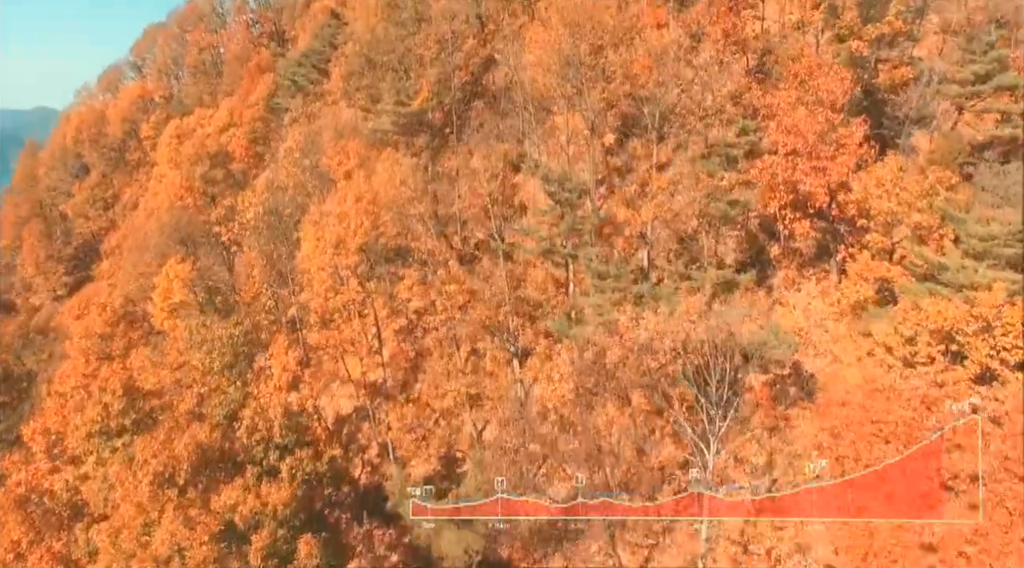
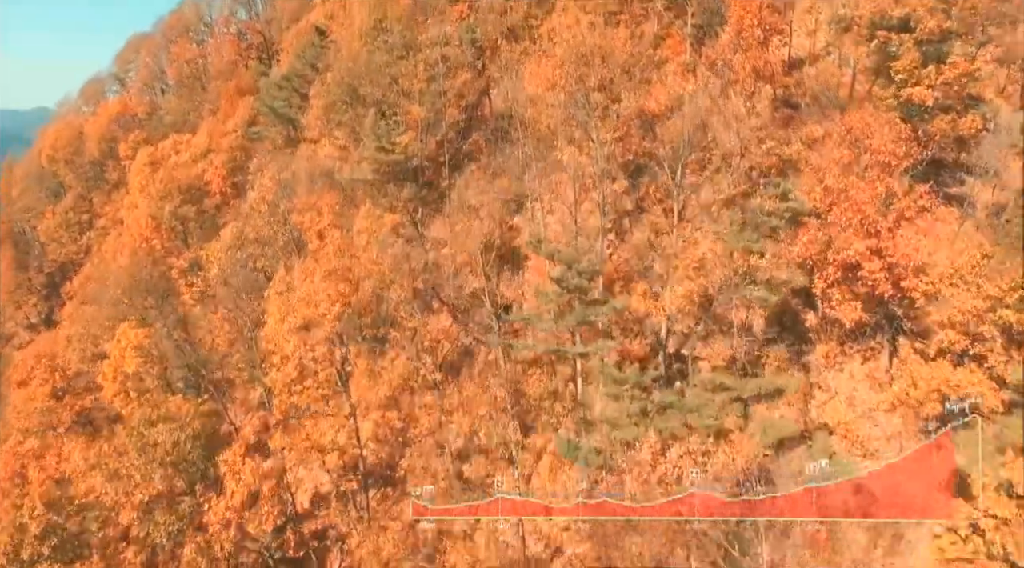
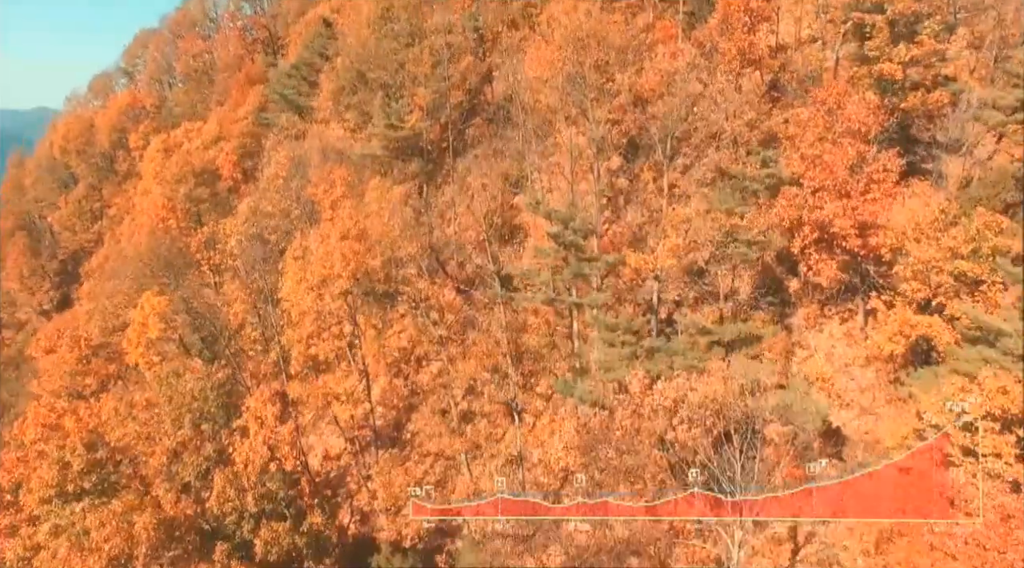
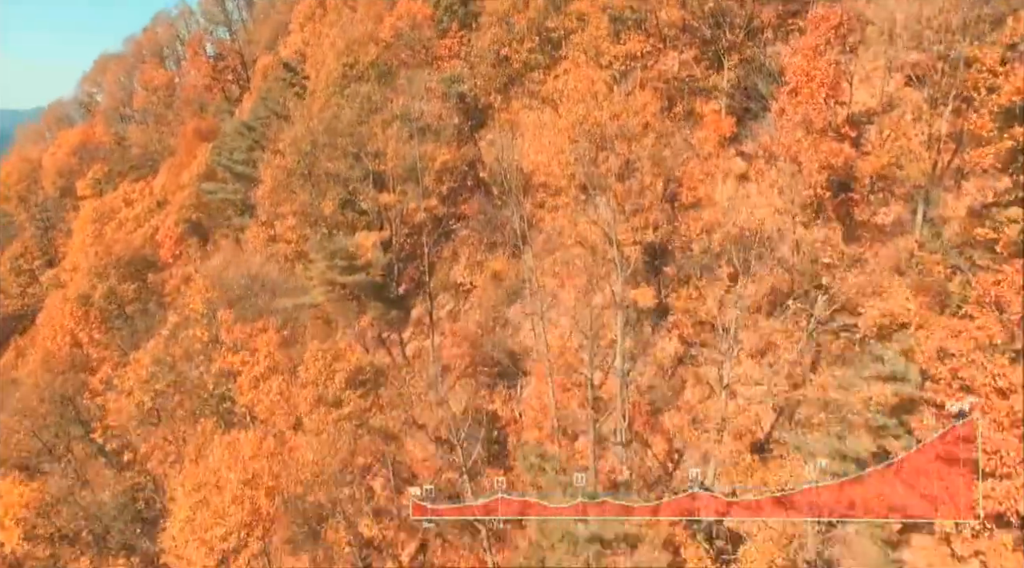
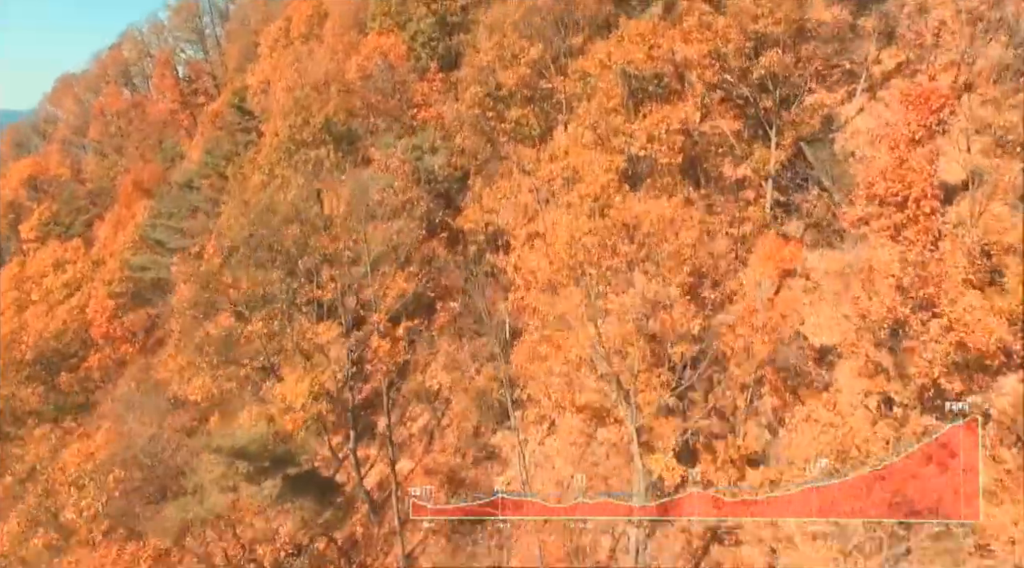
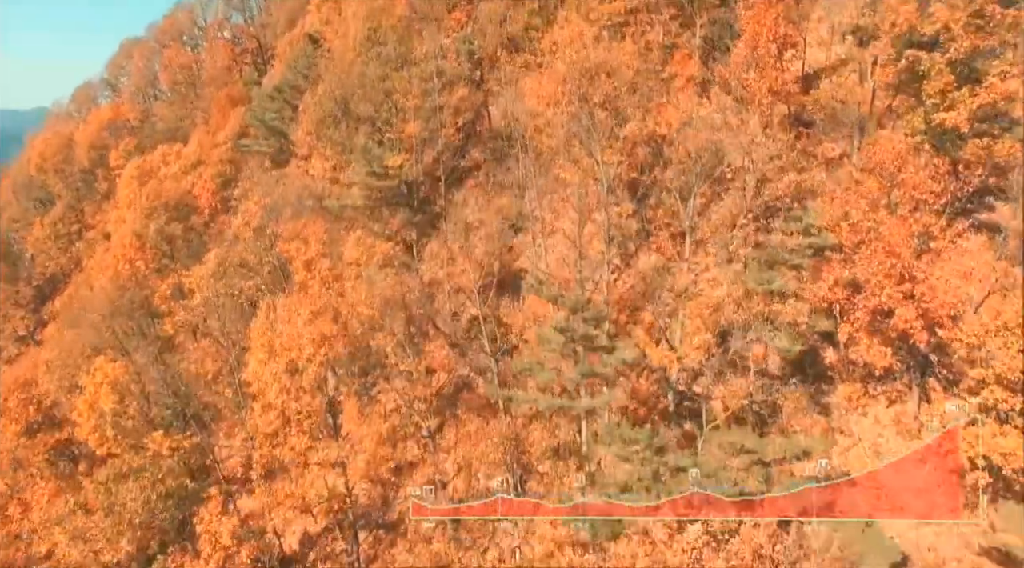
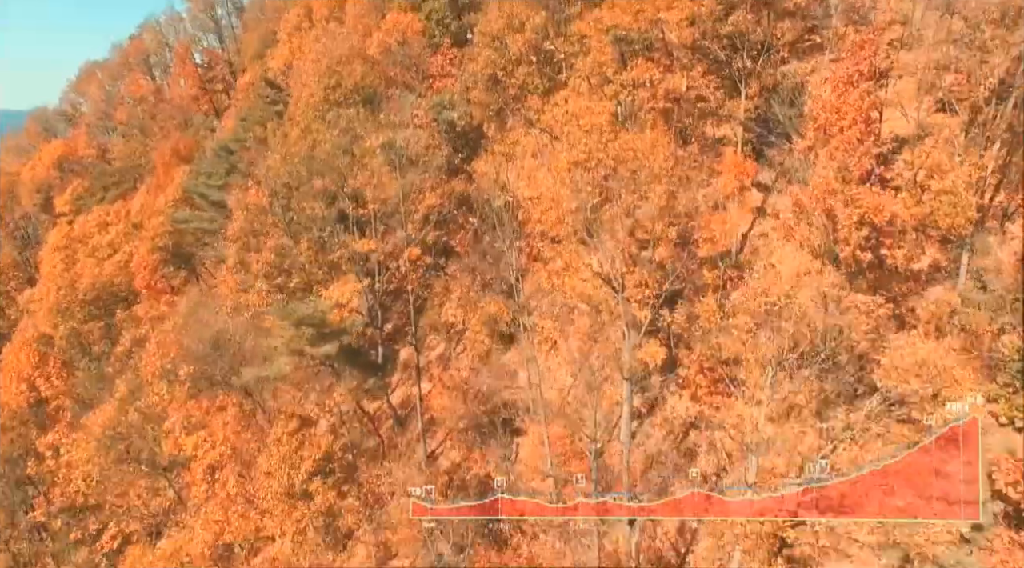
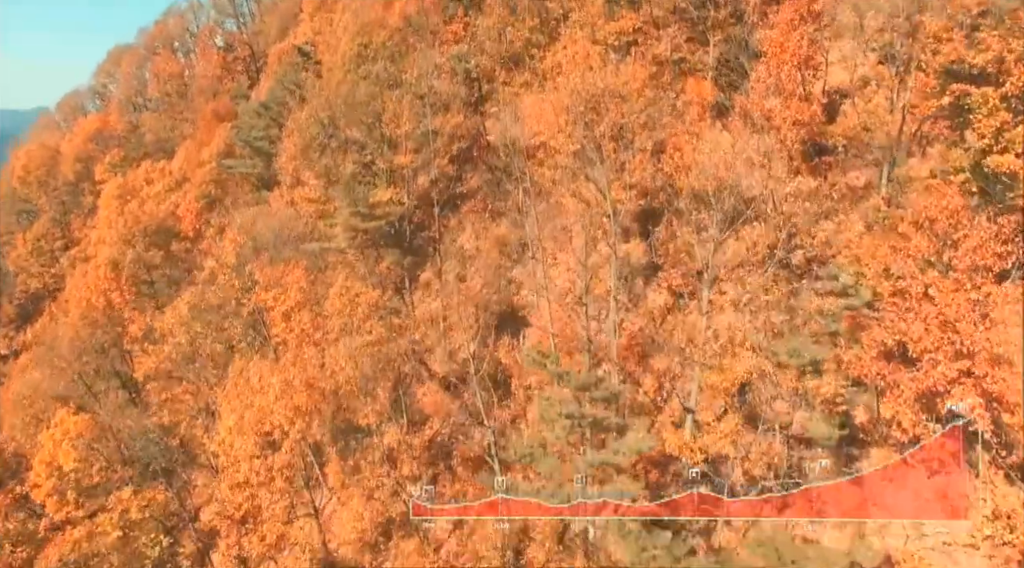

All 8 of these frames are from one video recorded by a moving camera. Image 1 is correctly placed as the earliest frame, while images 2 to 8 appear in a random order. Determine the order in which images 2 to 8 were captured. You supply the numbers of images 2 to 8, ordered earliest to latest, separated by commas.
3, 2, 6, 8, 4, 7, 5
